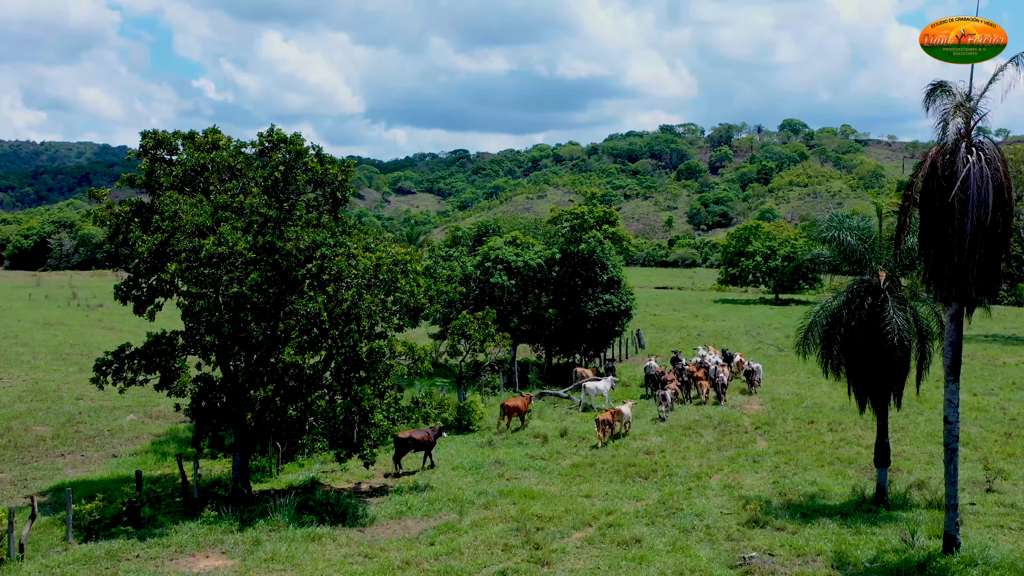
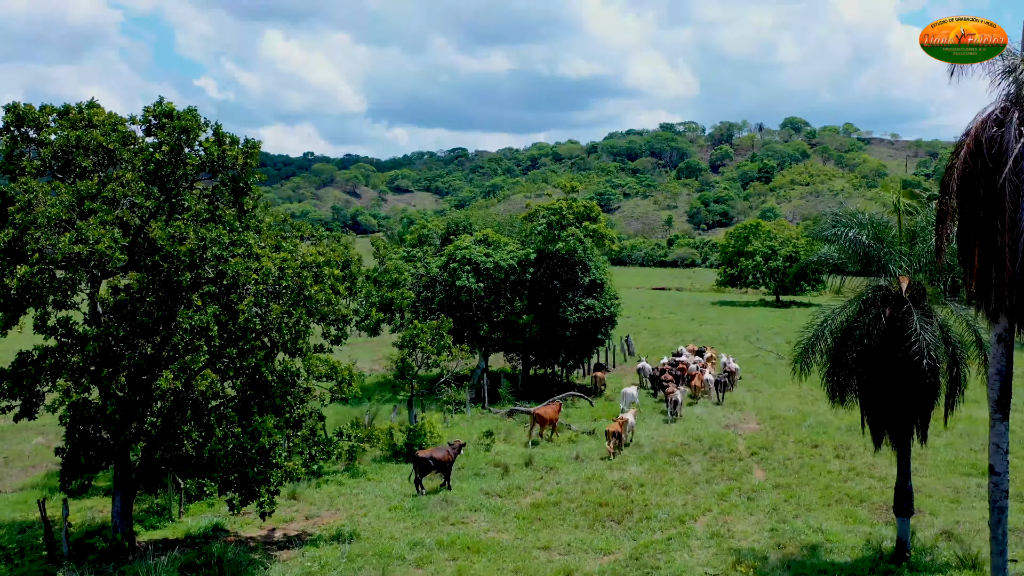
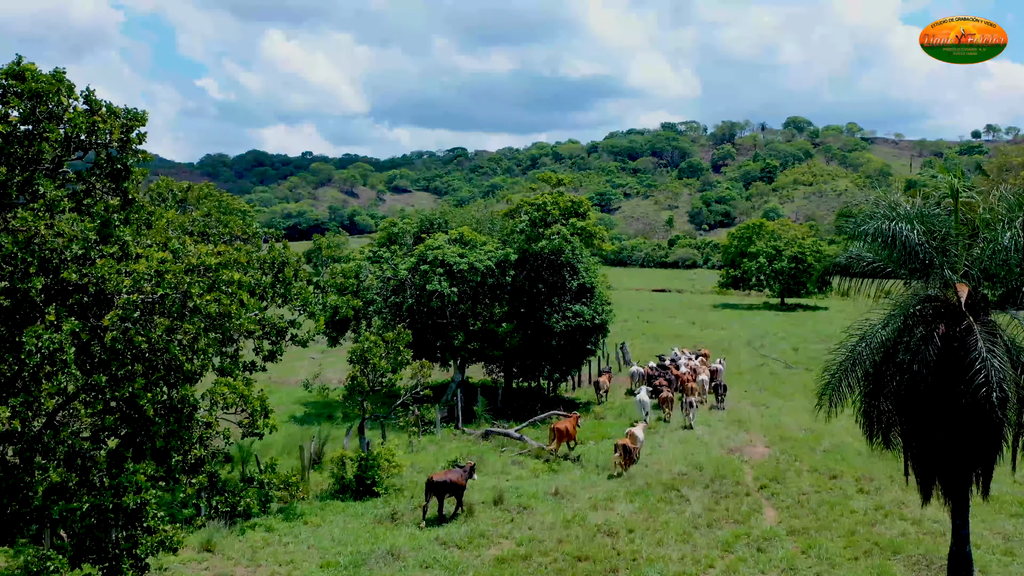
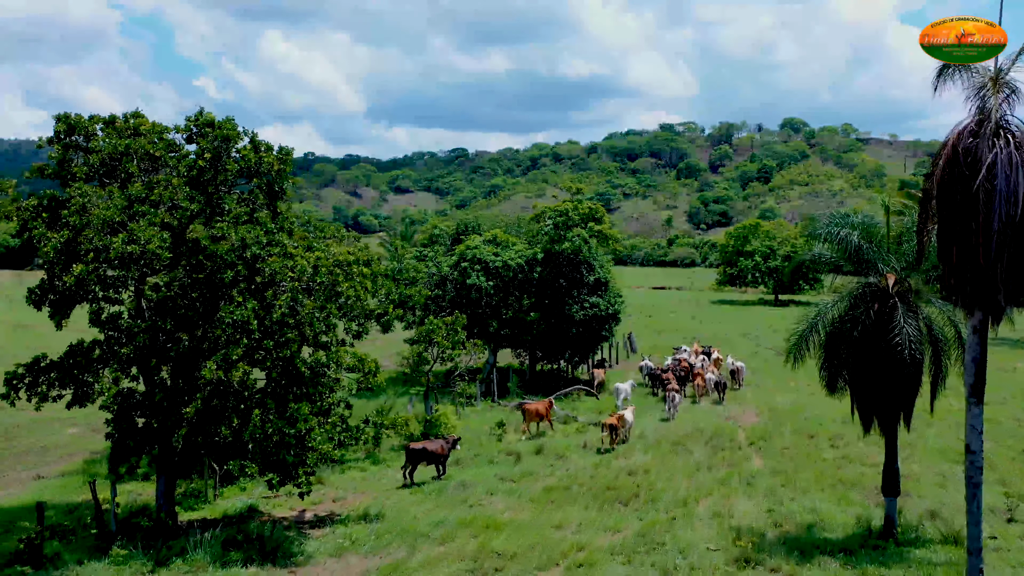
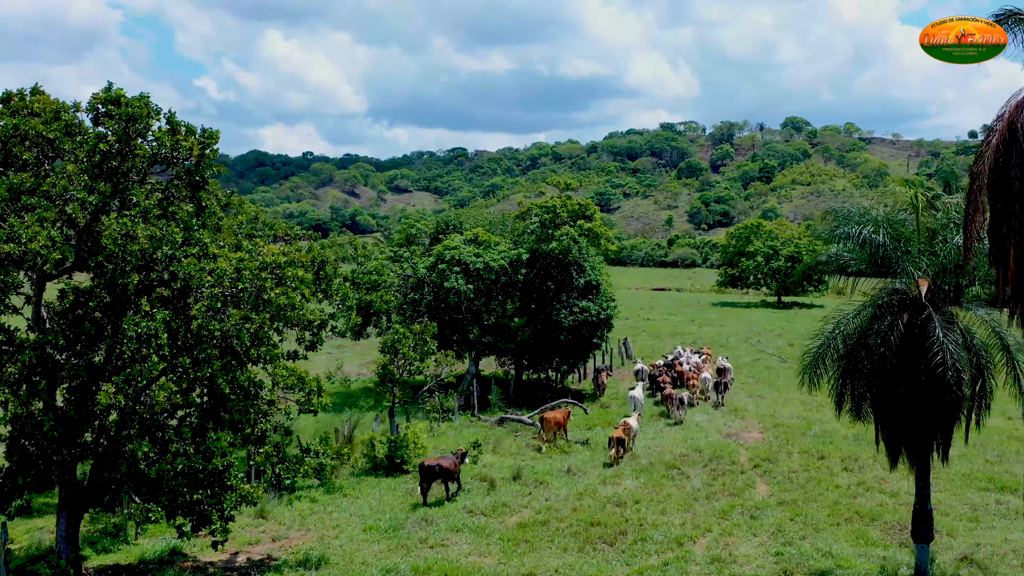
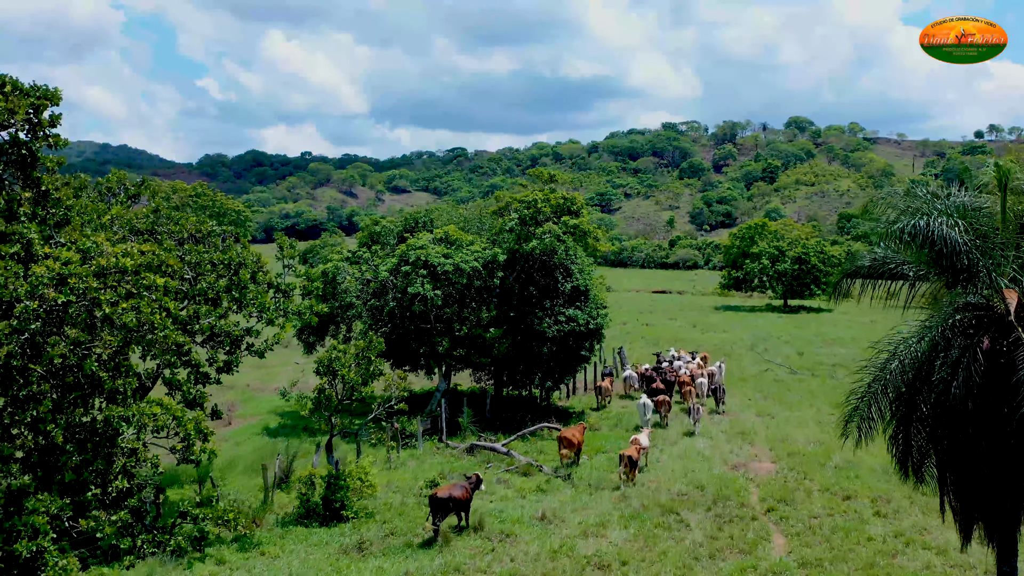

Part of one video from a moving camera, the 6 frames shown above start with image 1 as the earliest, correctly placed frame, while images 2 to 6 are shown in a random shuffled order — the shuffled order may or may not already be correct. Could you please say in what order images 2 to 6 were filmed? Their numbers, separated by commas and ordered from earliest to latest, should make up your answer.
4, 2, 5, 3, 6
